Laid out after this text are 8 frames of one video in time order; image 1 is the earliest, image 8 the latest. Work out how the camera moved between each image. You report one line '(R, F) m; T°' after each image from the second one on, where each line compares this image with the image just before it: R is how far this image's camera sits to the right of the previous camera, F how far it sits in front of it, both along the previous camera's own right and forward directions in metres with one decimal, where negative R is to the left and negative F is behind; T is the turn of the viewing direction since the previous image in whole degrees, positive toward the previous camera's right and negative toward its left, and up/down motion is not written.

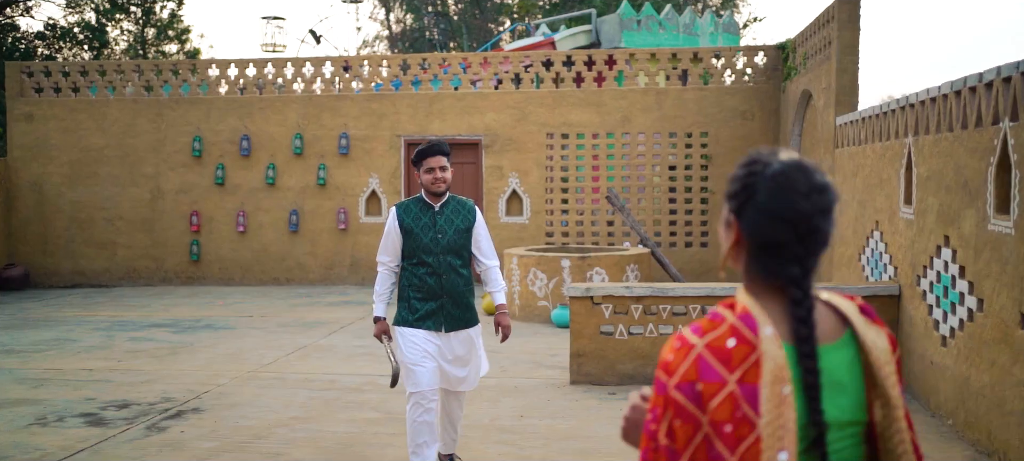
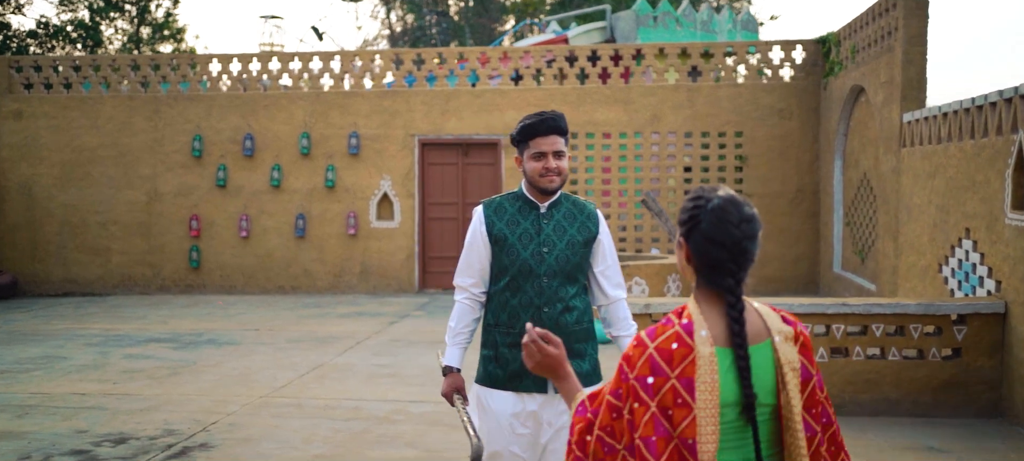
(-0.3, +0.8) m; 0°
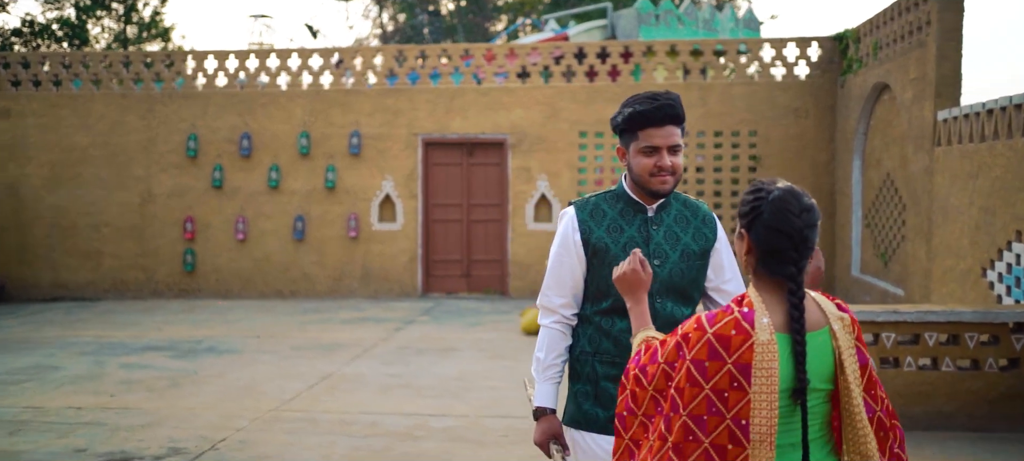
(-0.2, +0.4) m; +1°
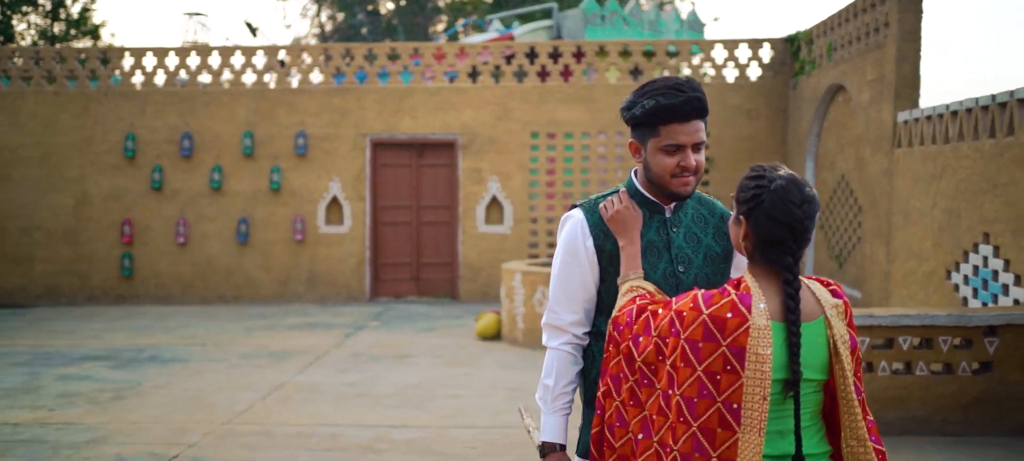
(-0.2, +0.2) m; +4°
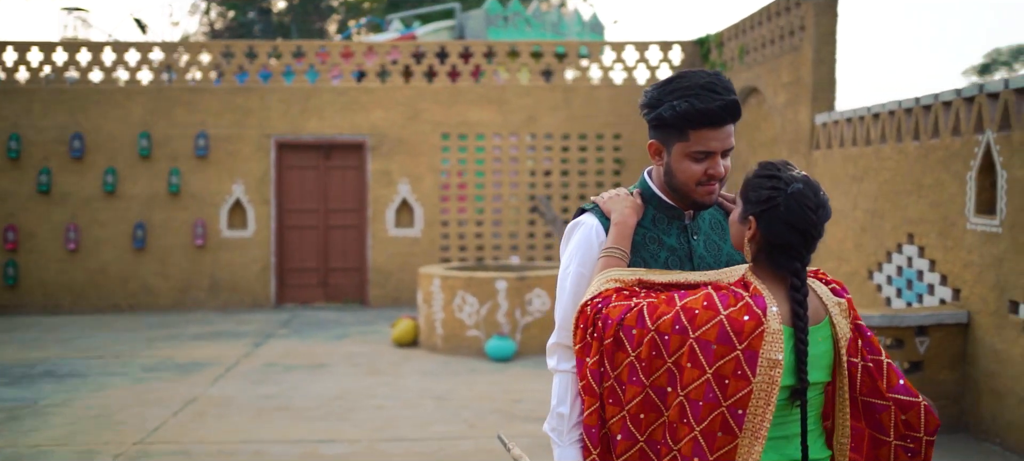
(-0.2, +0.2) m; +6°
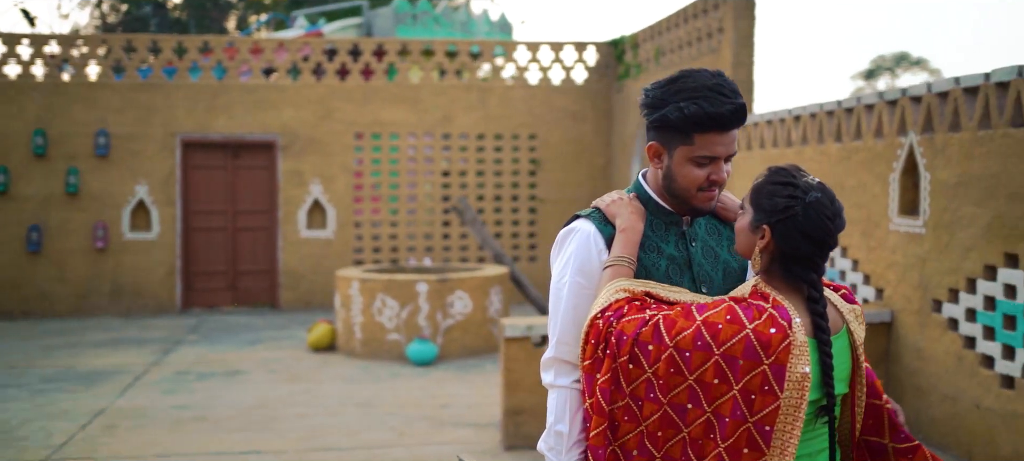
(-0.2, +0.1) m; +6°
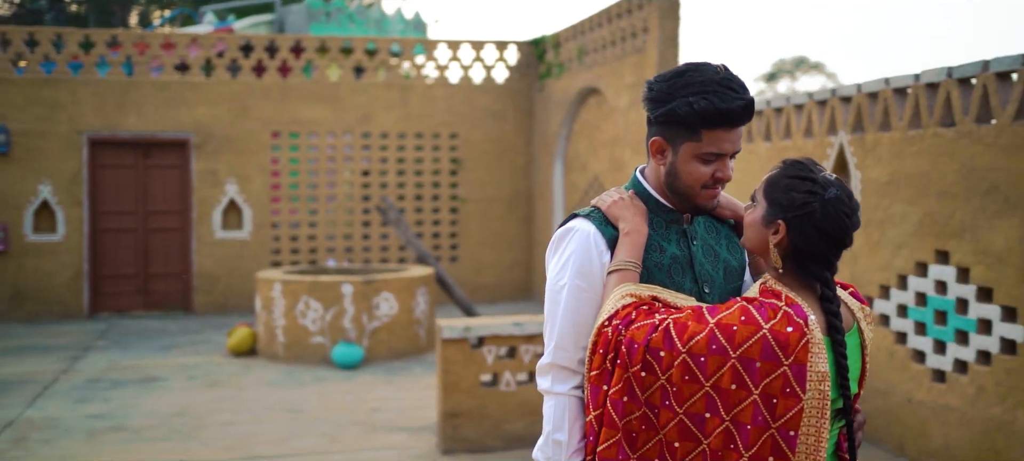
(-0.2, +0.1) m; +5°
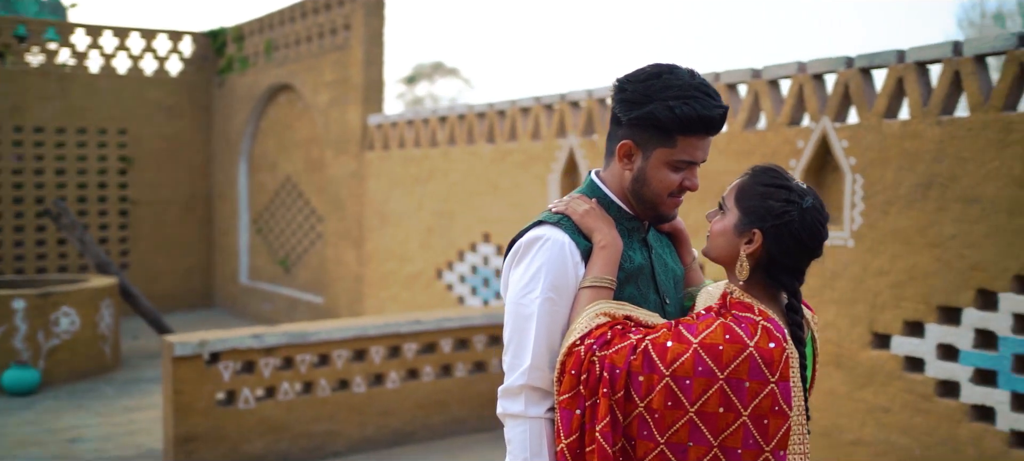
(-0.5, +0.3) m; +20°
